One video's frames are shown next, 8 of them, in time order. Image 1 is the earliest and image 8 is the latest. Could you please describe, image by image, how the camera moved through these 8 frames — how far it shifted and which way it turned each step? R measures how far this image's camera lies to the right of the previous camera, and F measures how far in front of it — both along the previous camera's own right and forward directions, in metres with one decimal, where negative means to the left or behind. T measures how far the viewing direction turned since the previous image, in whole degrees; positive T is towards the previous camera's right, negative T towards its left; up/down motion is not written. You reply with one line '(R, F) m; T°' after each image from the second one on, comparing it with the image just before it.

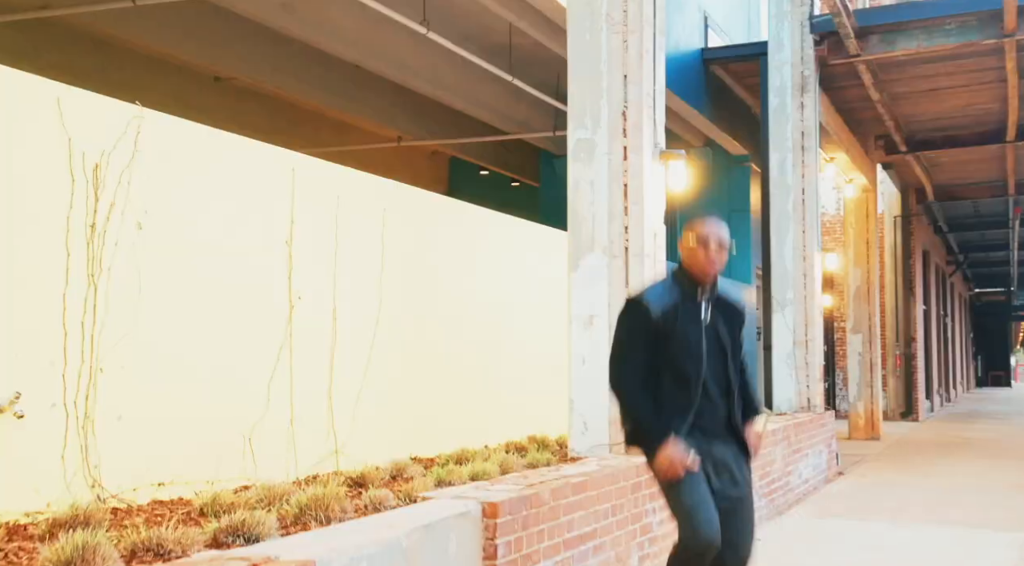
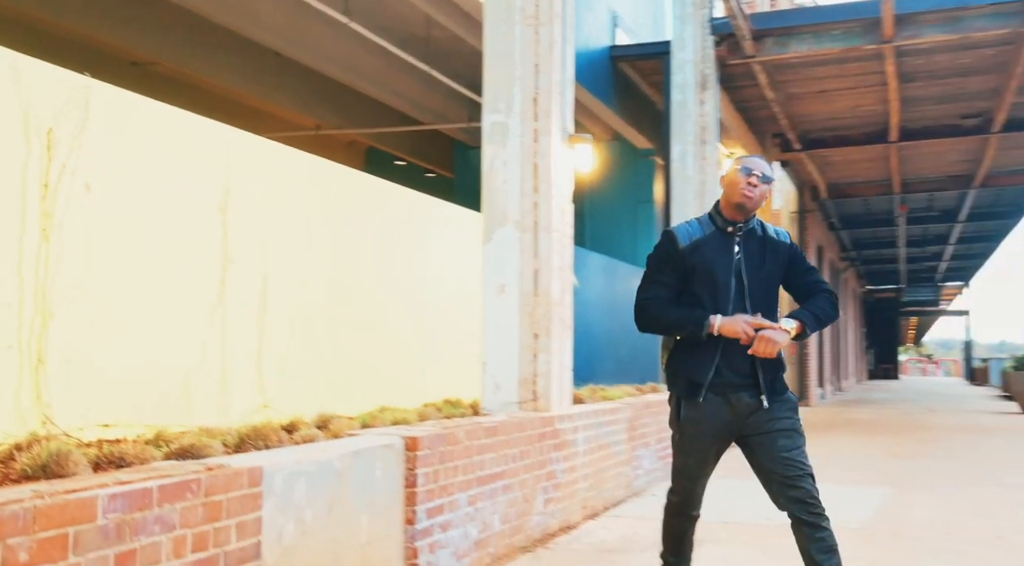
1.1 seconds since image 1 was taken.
(0.0, -0.5) m; +6°
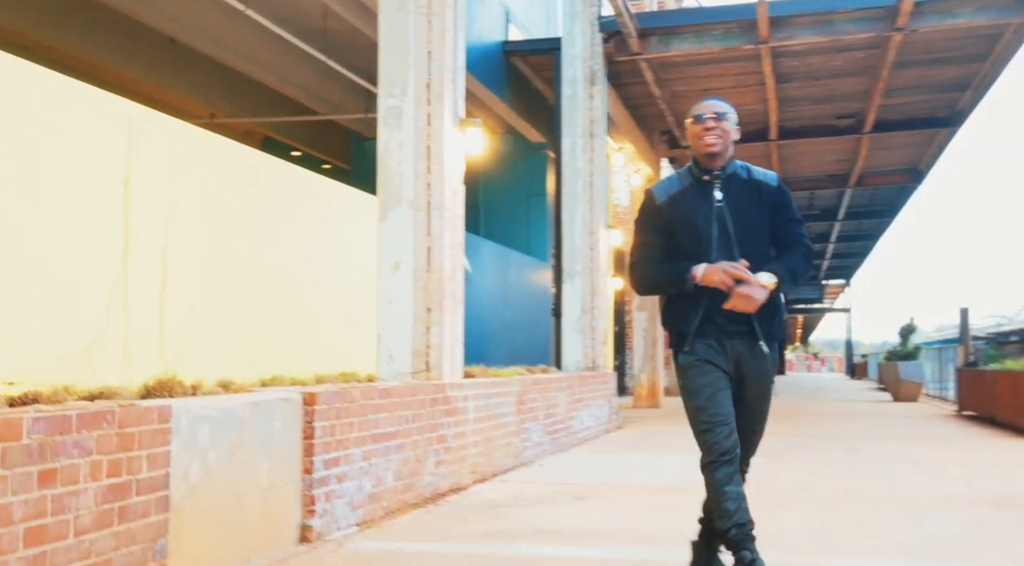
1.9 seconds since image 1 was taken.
(0.0, -0.4) m; +6°
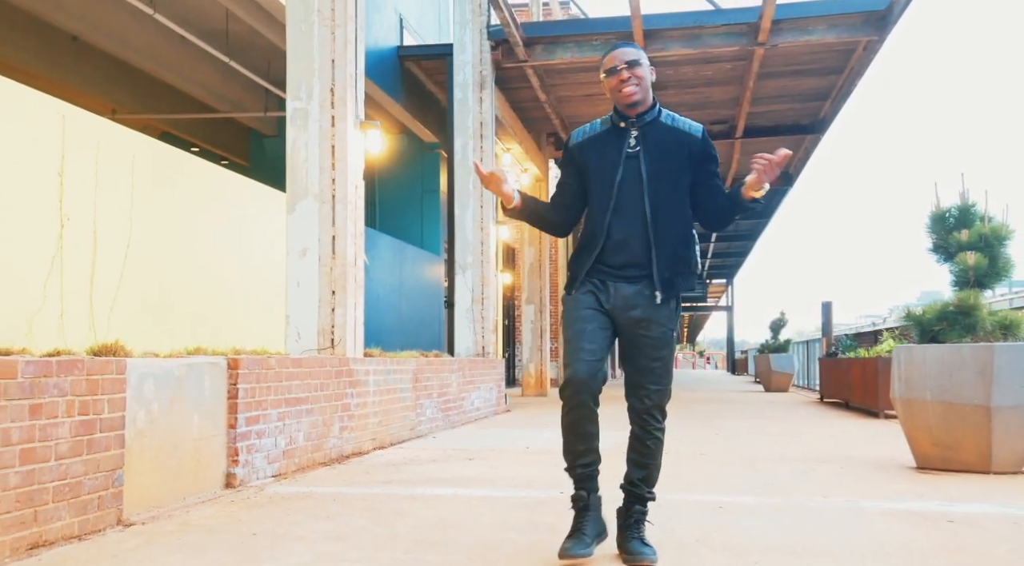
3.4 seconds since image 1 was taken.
(0.0, -0.8) m; +7°
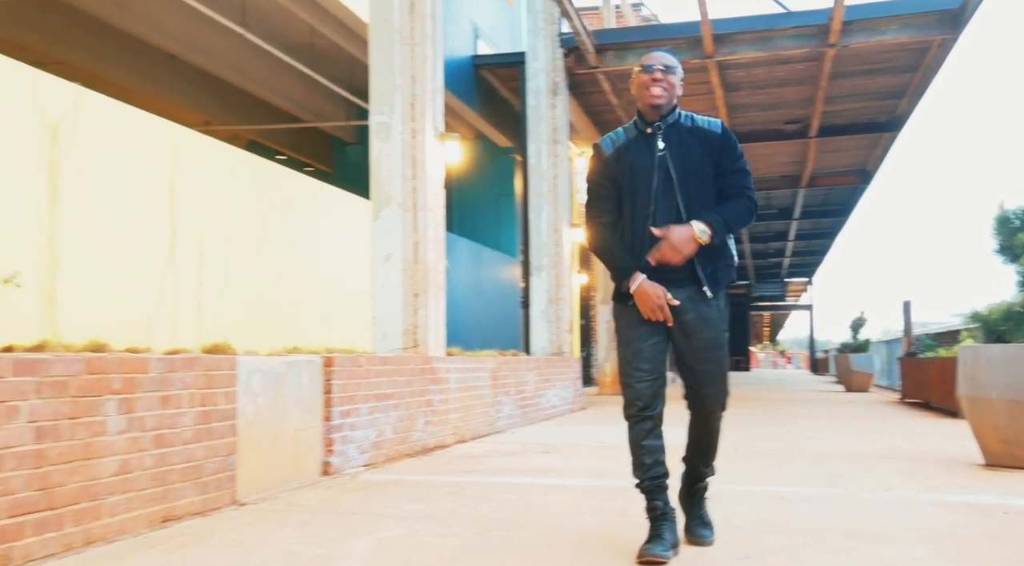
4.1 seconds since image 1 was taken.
(0.0, -0.3) m; -5°
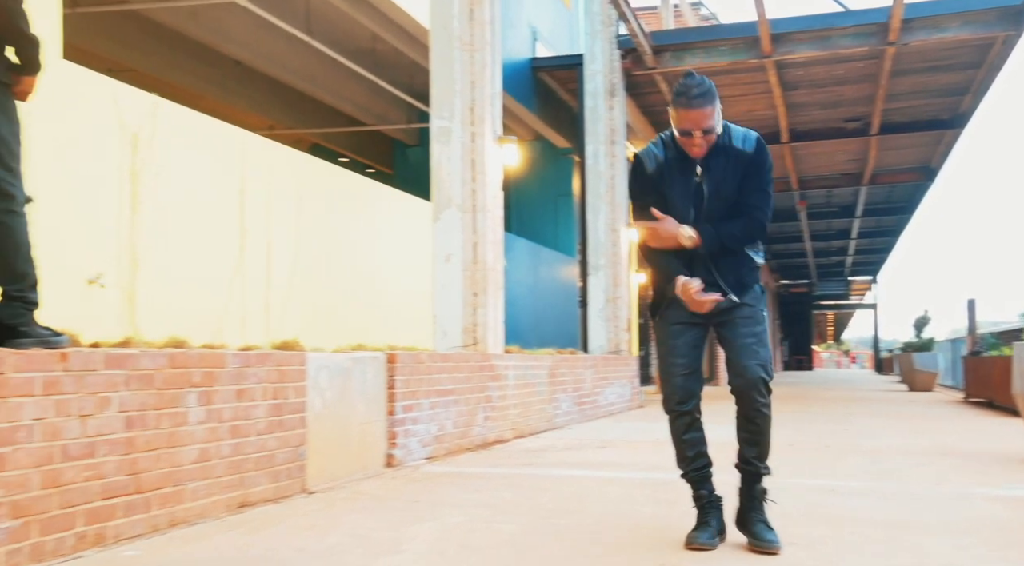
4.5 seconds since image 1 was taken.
(0.0, -0.2) m; -4°
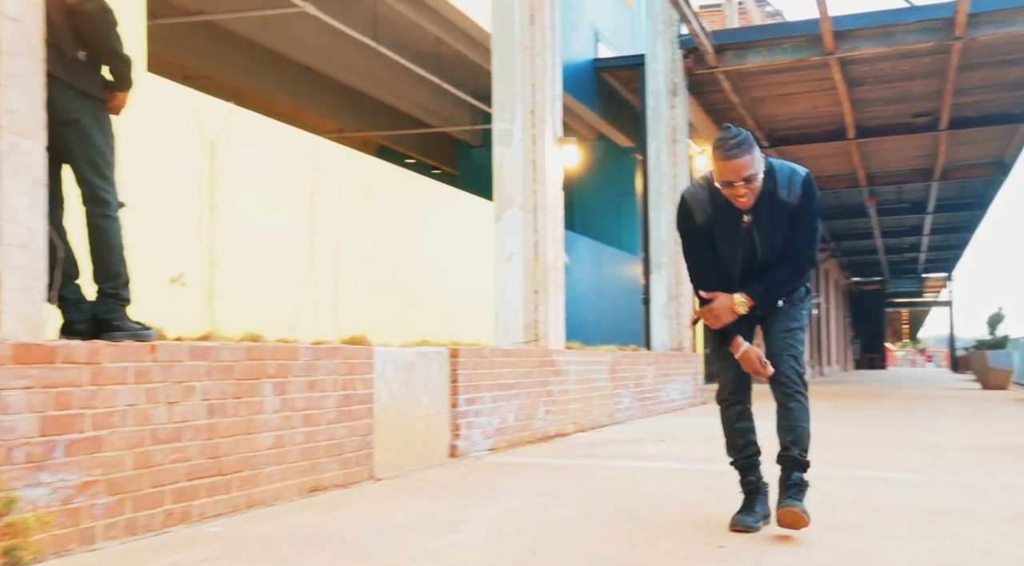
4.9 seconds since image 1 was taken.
(+0.1, -0.2) m; -4°
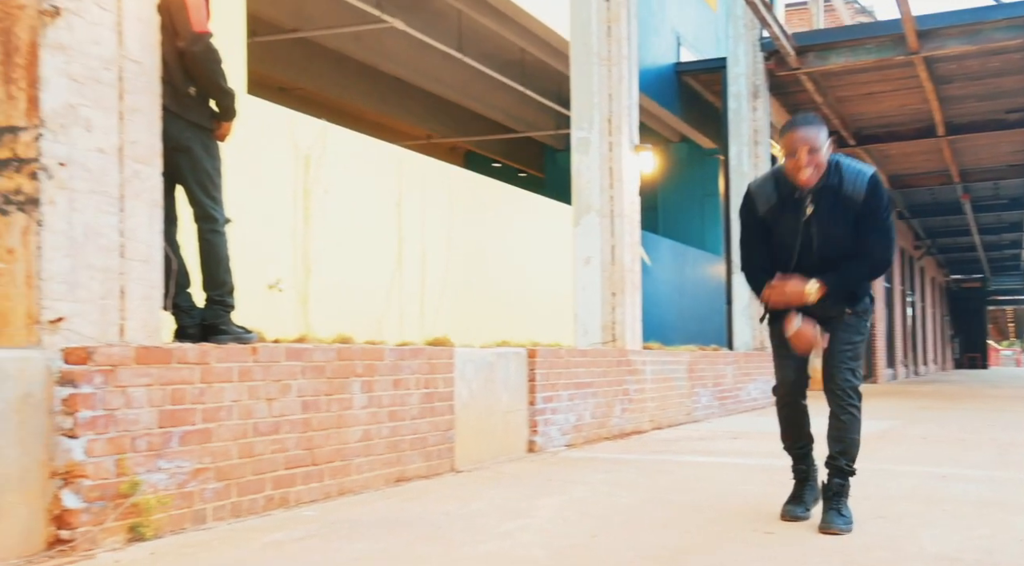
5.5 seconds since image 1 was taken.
(+0.1, -0.3) m; -6°
